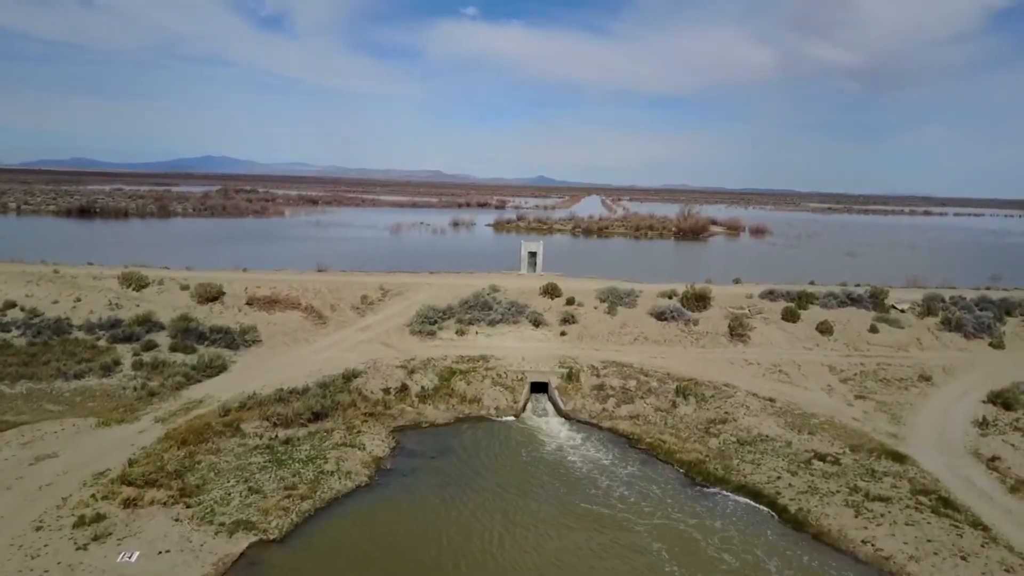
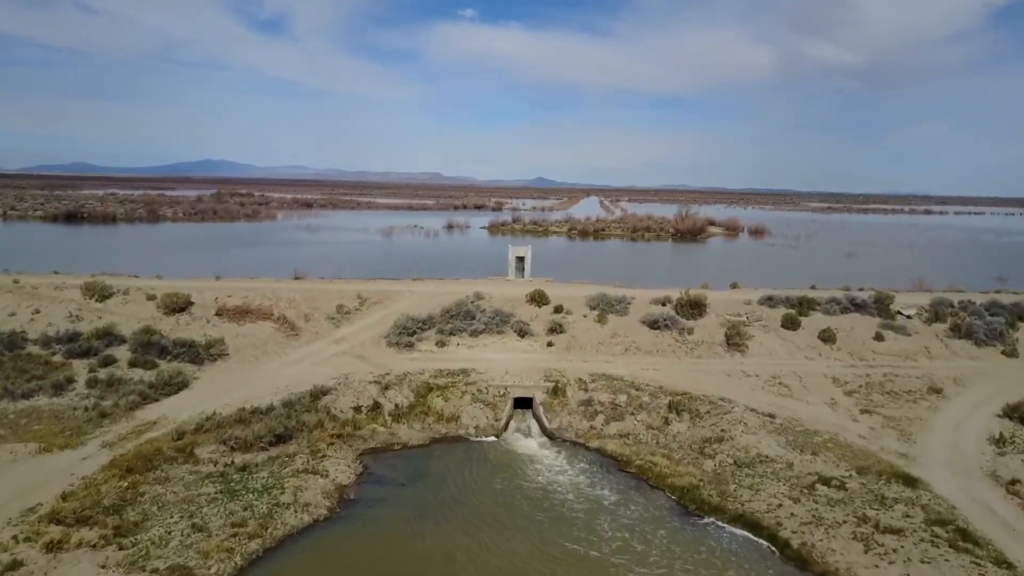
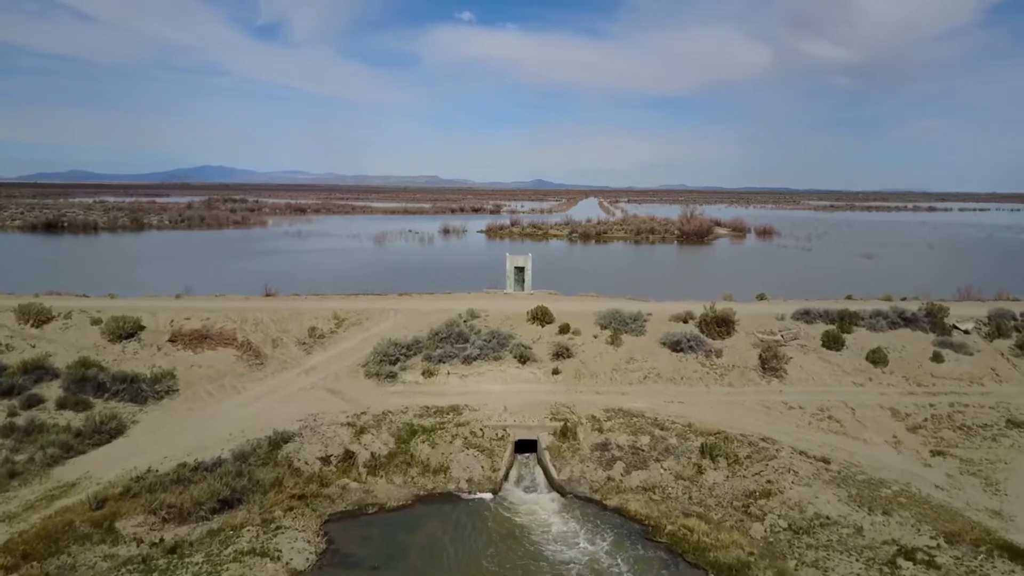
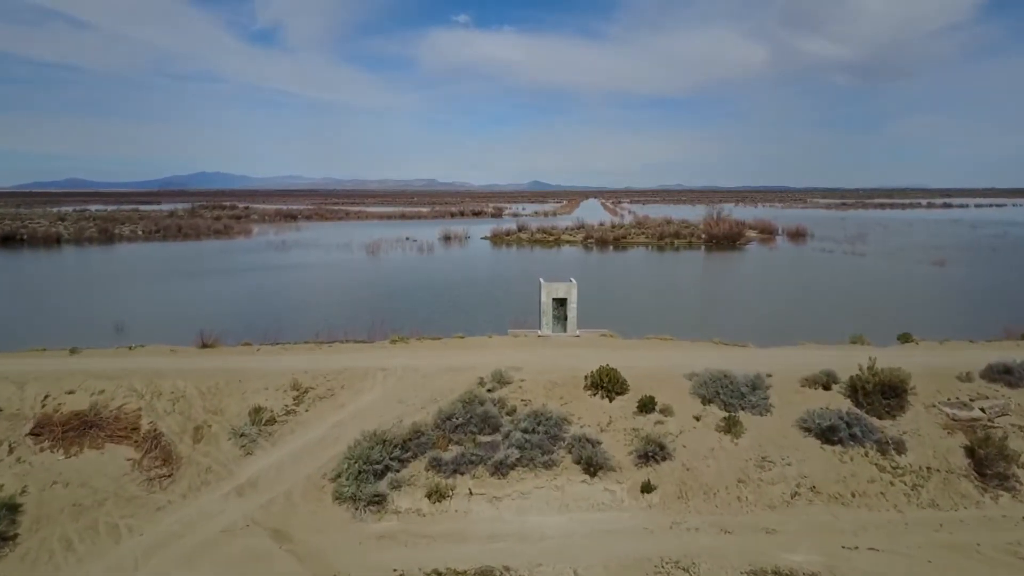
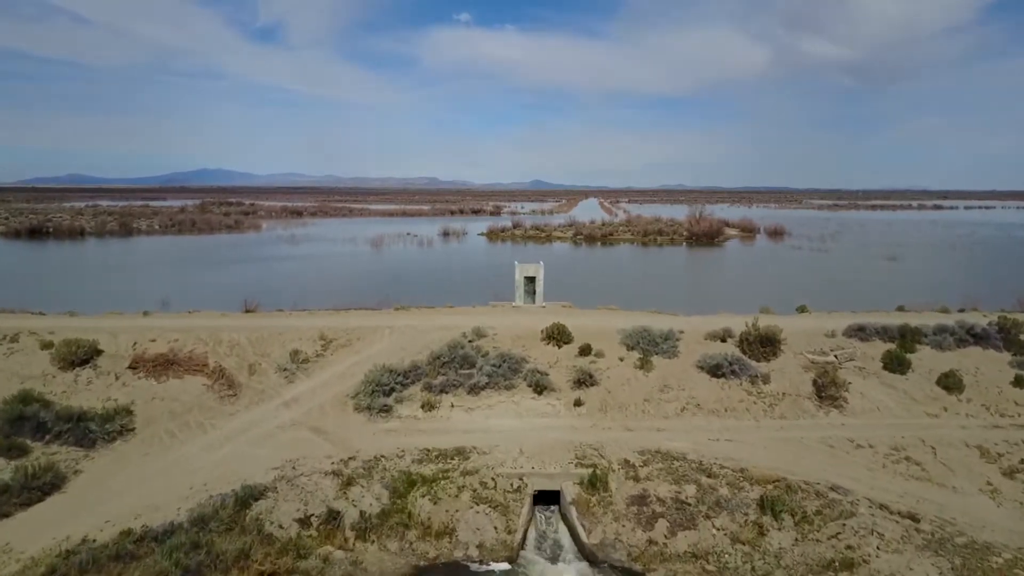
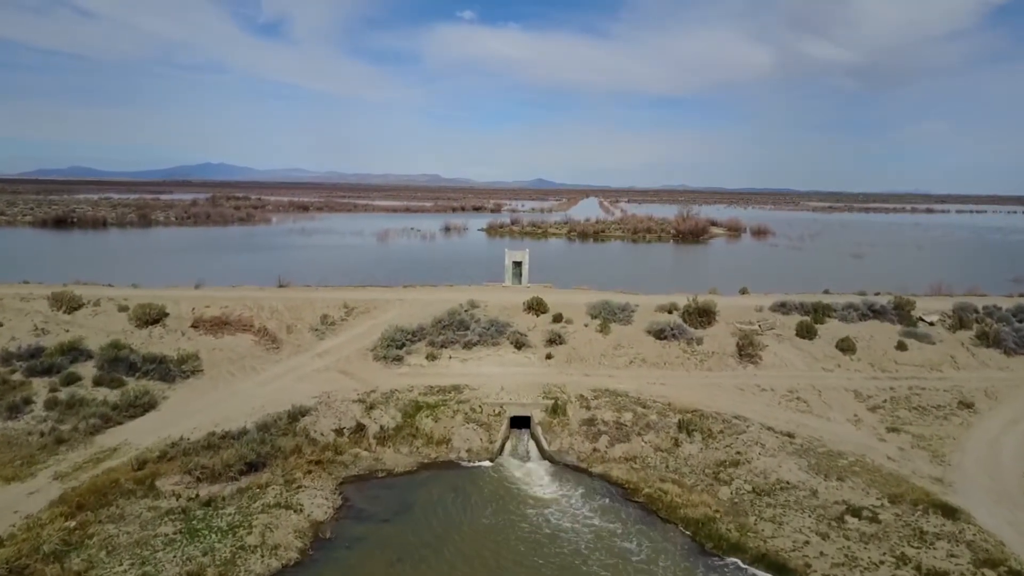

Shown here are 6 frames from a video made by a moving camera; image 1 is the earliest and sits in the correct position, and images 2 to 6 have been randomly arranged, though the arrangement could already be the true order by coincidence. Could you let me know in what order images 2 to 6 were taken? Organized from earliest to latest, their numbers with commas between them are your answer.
2, 6, 3, 5, 4
